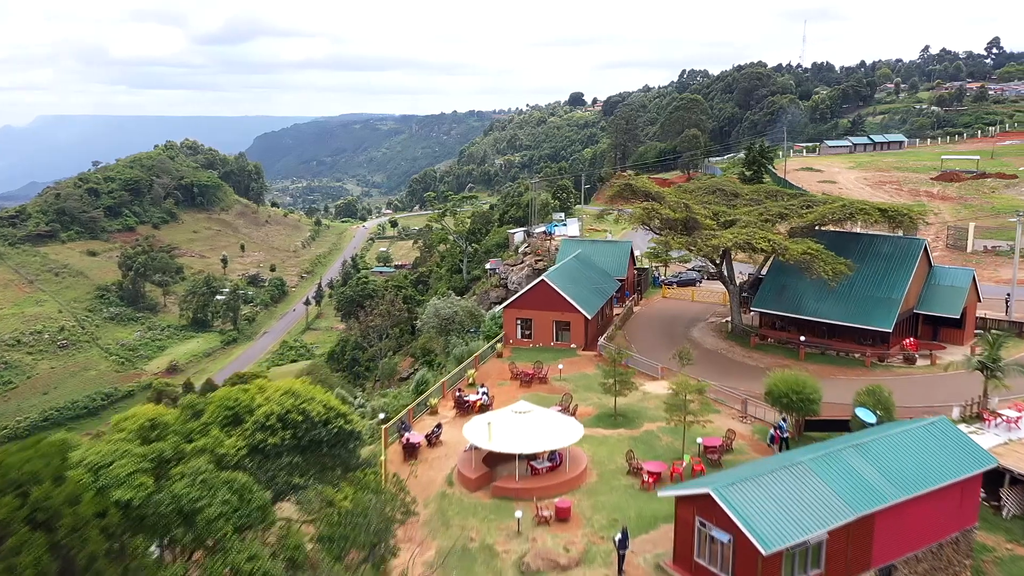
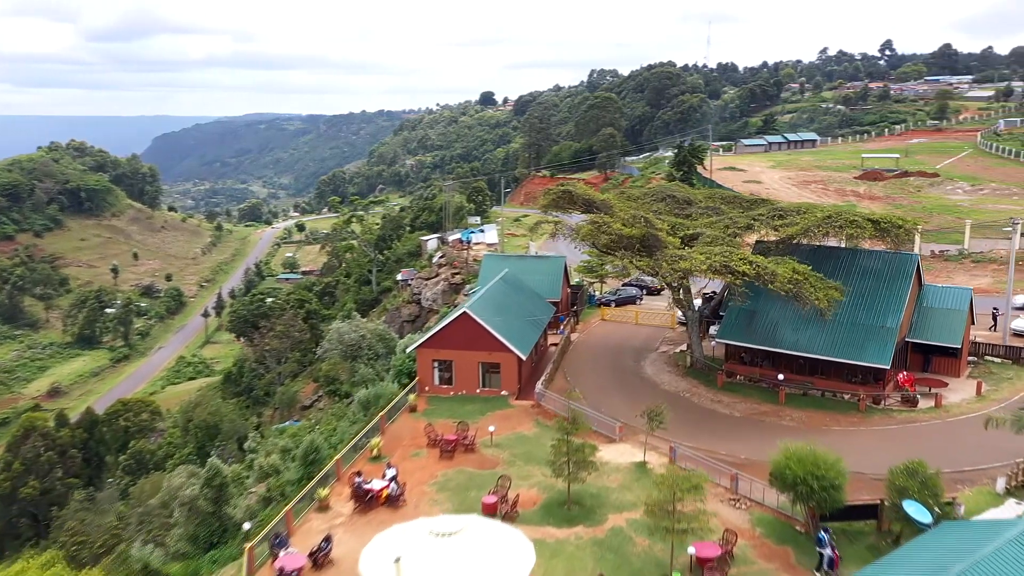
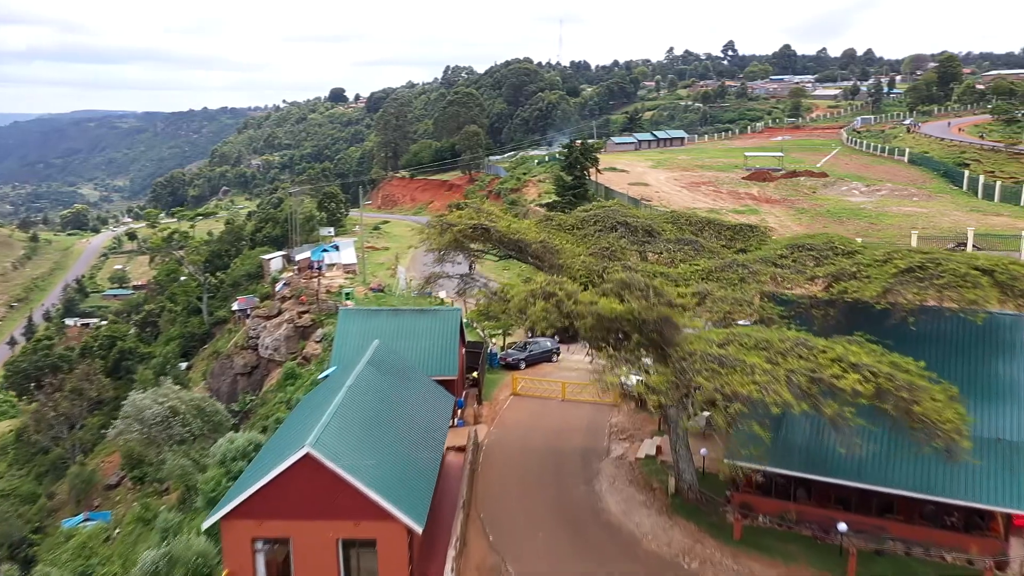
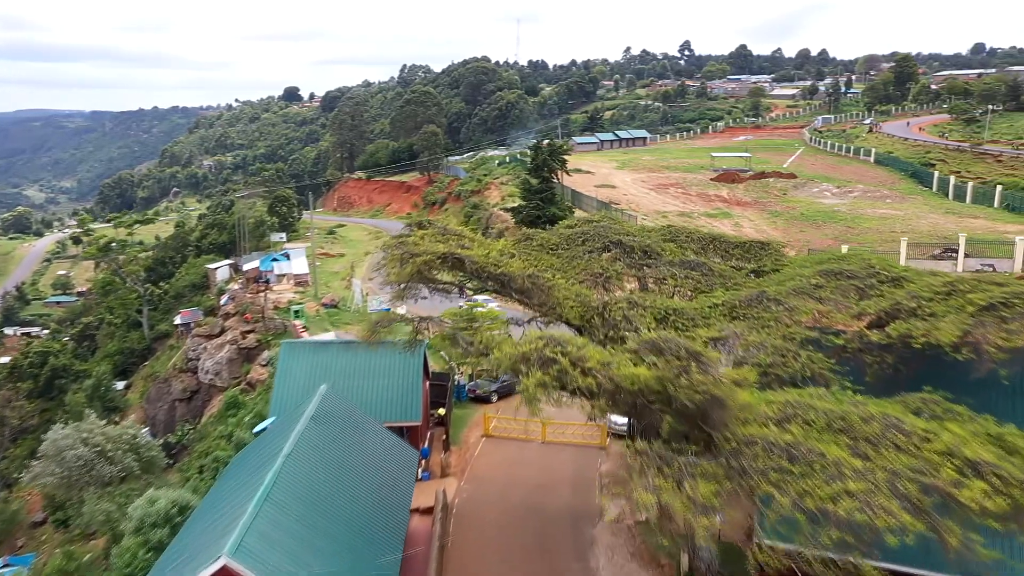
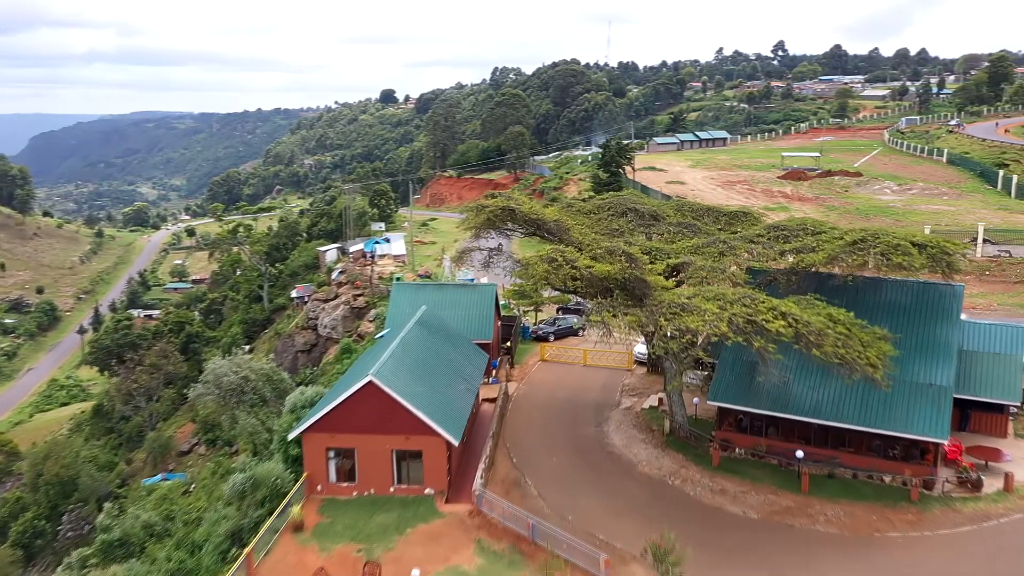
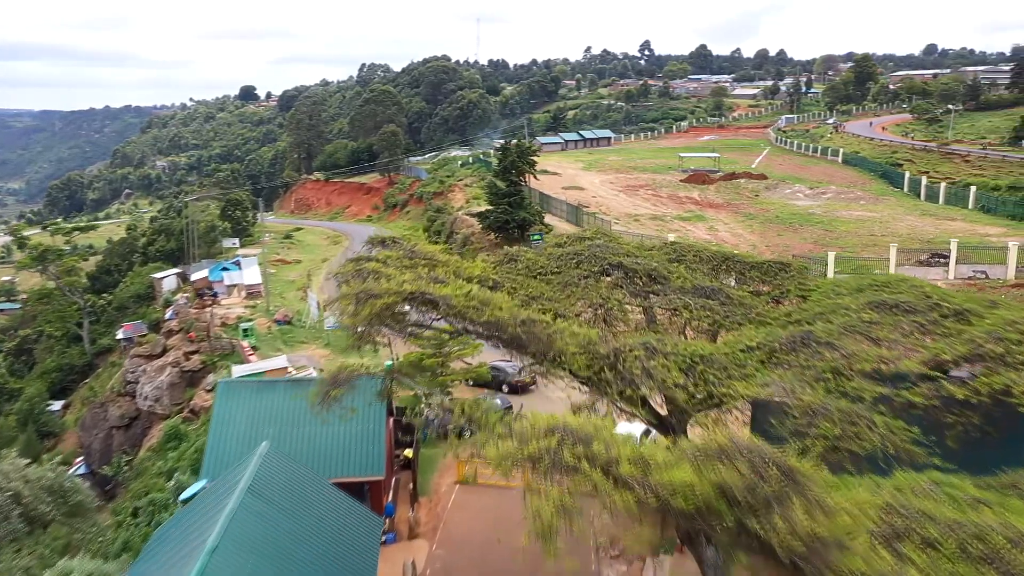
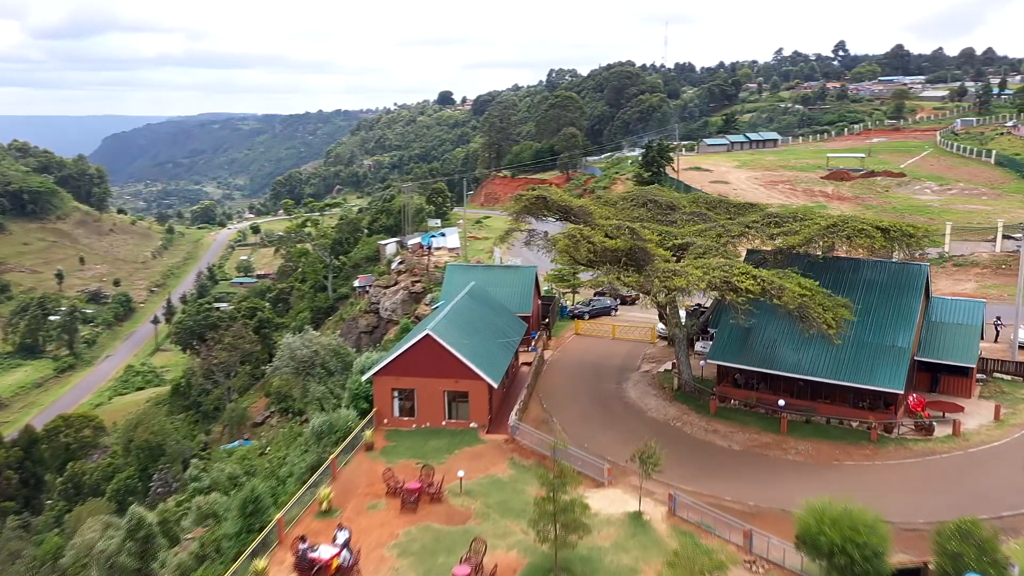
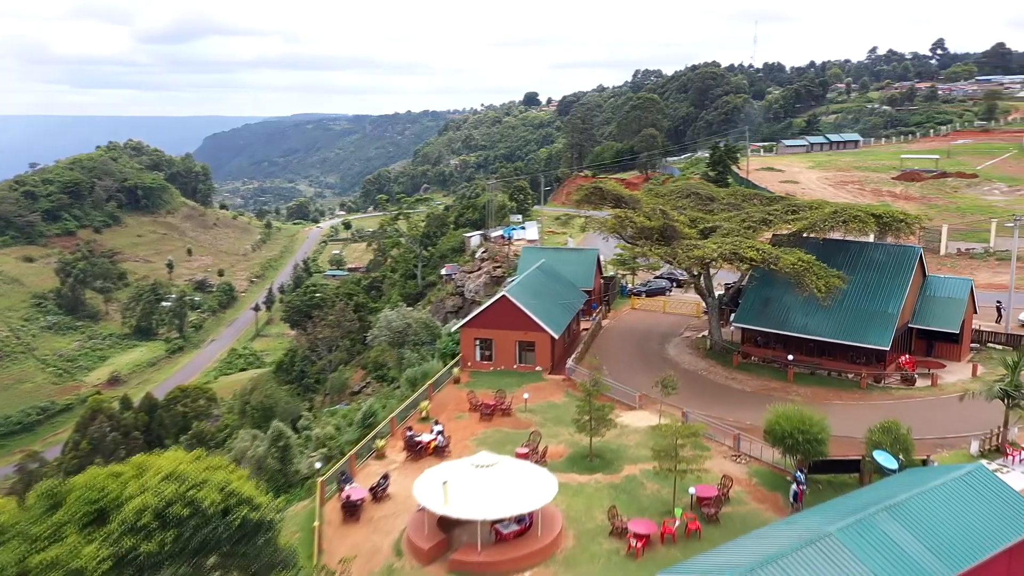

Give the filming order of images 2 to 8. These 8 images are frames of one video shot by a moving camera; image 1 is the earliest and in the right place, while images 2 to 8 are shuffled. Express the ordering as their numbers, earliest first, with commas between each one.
8, 2, 7, 5, 3, 4, 6
